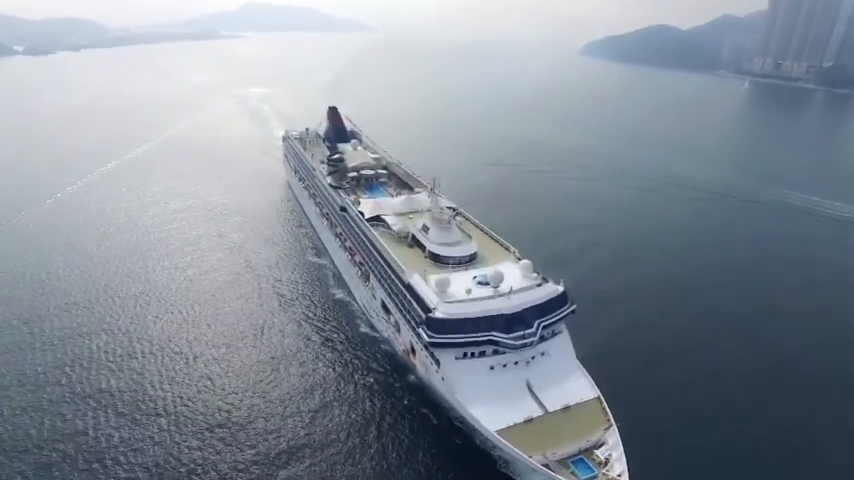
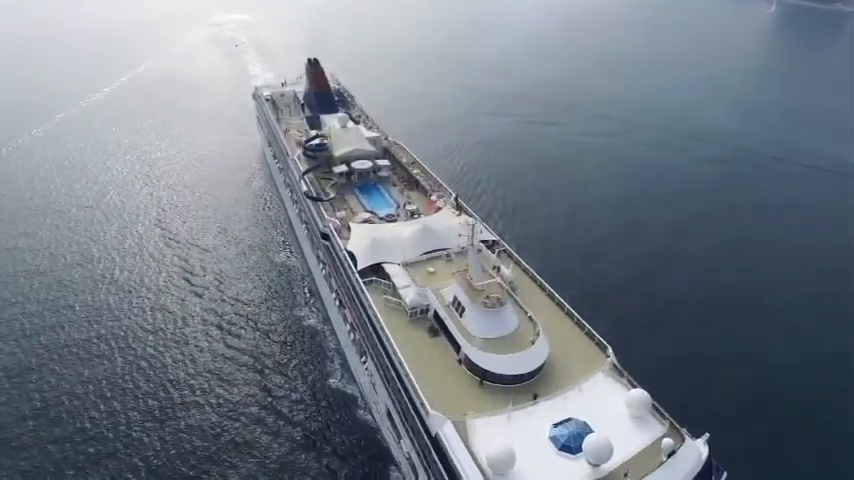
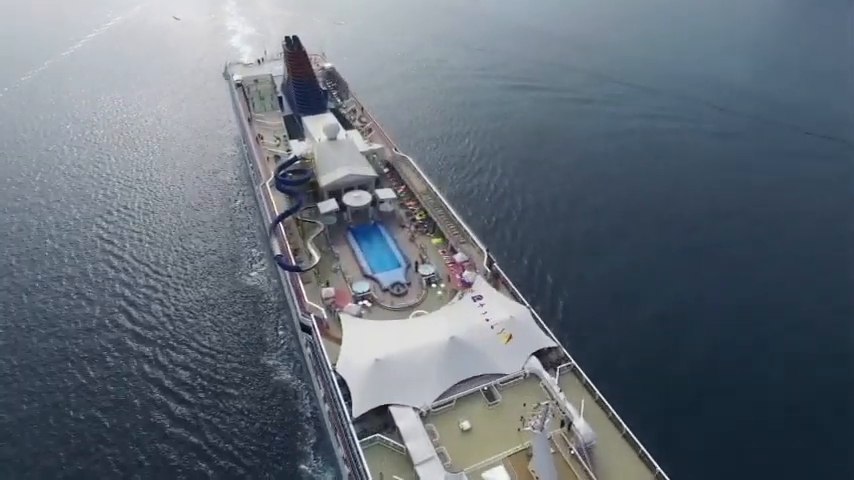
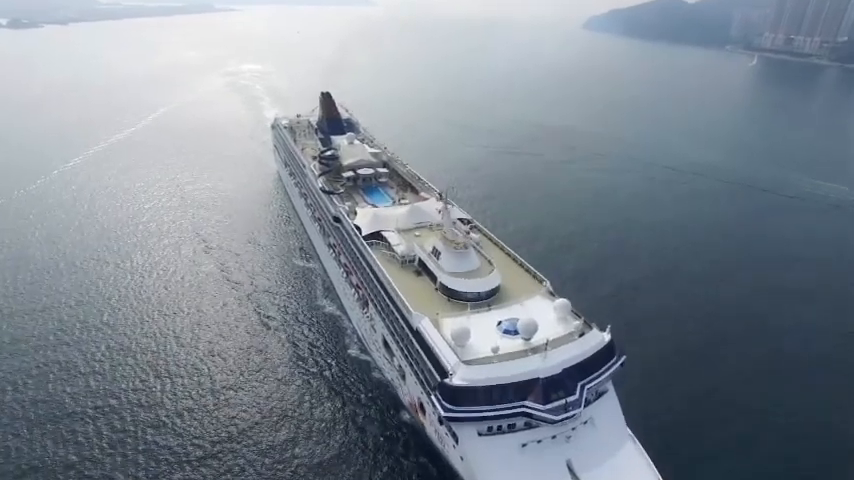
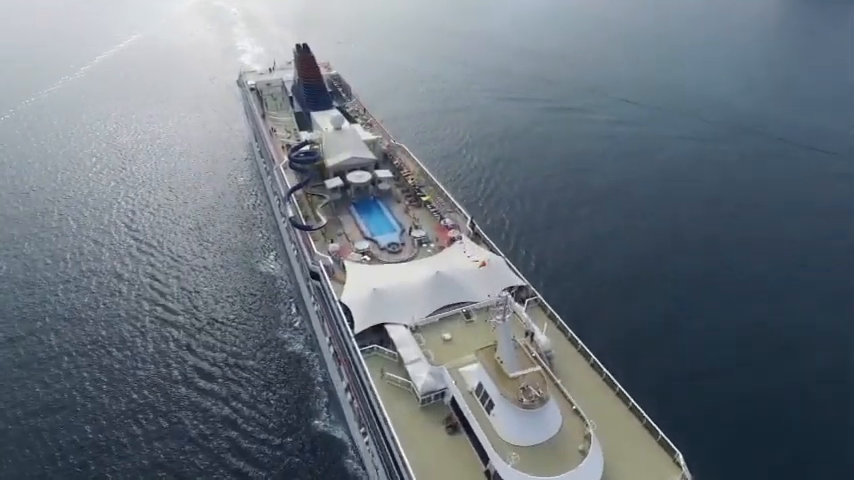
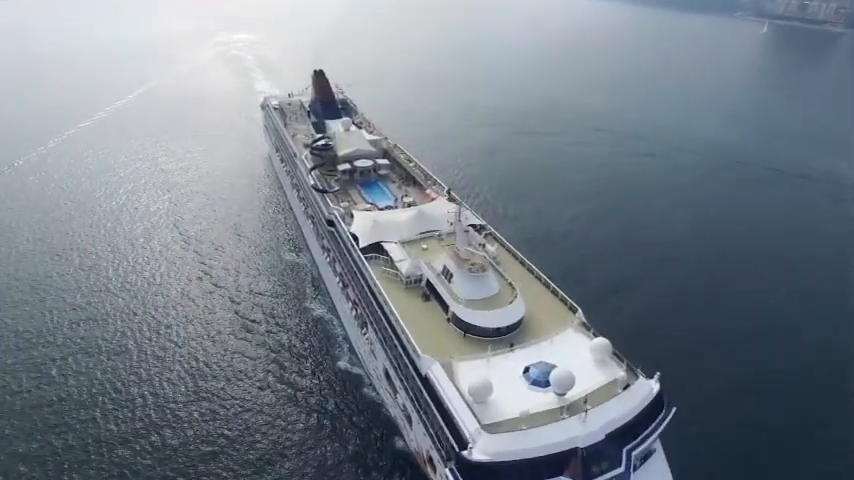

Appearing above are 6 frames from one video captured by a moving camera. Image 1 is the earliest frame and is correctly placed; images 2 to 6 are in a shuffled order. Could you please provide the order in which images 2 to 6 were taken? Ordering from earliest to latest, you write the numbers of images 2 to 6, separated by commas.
4, 6, 2, 5, 3
